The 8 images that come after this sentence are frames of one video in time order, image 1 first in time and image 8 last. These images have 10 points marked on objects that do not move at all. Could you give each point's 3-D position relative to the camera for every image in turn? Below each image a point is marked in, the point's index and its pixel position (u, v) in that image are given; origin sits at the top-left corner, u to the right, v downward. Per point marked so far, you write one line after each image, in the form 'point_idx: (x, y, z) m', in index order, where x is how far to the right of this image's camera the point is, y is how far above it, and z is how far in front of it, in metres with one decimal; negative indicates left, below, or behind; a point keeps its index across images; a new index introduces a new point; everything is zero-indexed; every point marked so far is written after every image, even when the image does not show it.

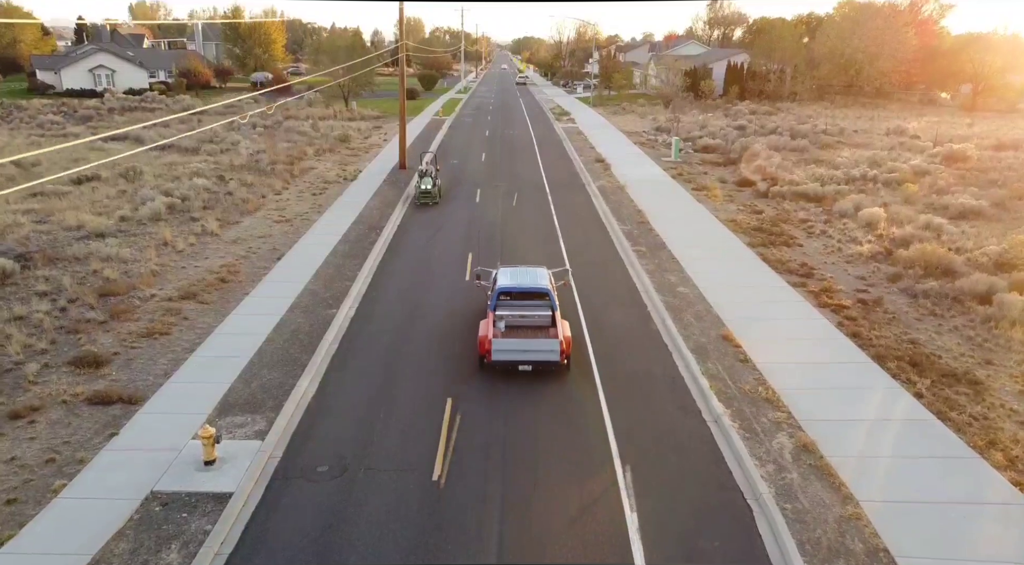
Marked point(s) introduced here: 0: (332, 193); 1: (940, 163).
0: (-4.2, +2.2, +17.3) m
1: (+9.5, +2.7, +16.4) m
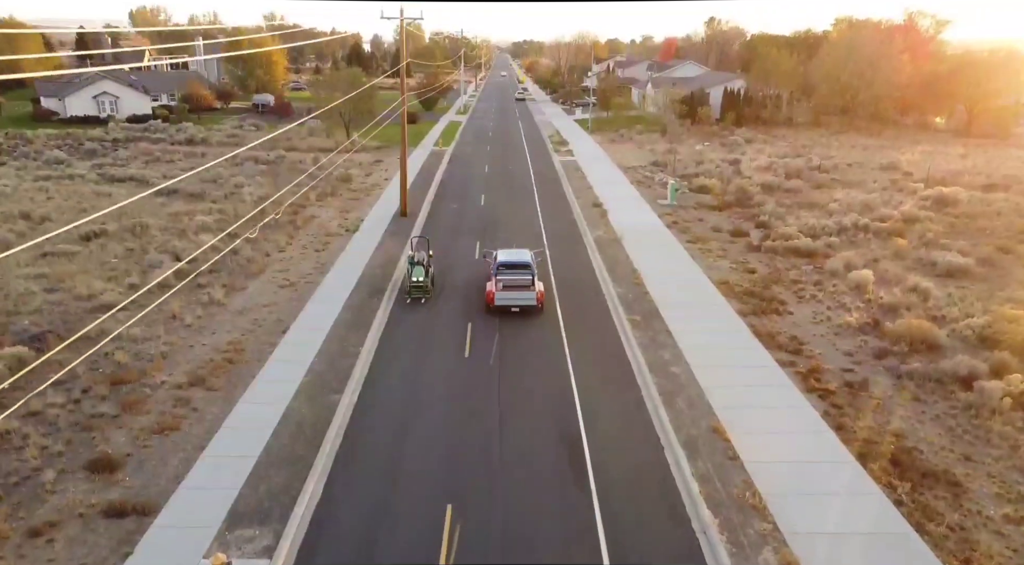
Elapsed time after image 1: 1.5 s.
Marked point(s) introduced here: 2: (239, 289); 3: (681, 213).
0: (-4.3, +0.9, +17.6) m
1: (+9.5, +1.7, +16.7) m
2: (-5.3, -0.1, +14.3) m
3: (+4.4, +1.8, +19.1) m
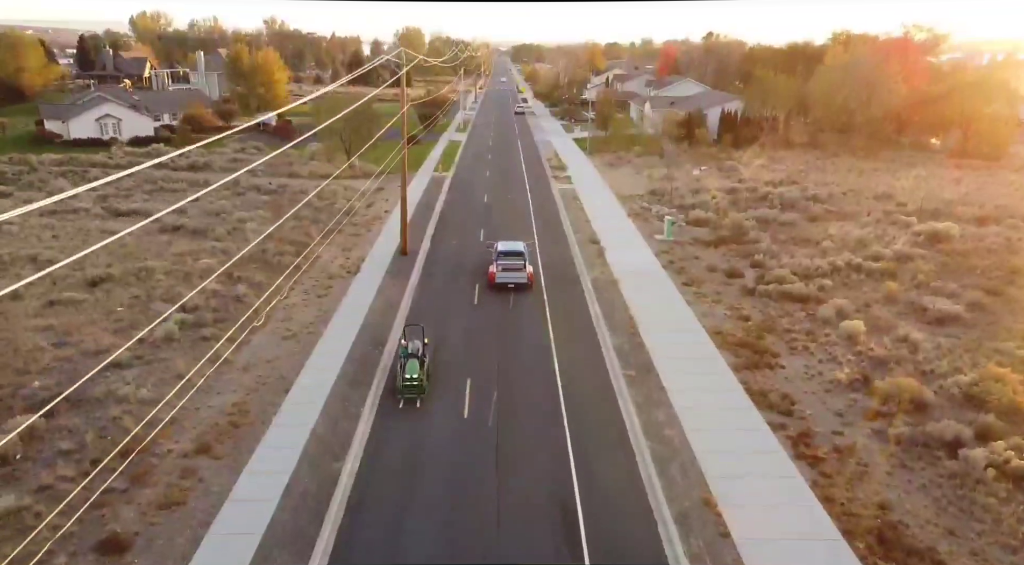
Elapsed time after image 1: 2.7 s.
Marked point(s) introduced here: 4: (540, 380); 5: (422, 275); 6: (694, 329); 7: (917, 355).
0: (-4.3, -0.2, +17.9) m
1: (+9.5, +0.8, +16.9) m
2: (-5.3, -1.1, +14.6) m
3: (+4.3, +0.9, +19.3) m
4: (+0.4, -1.5, +11.6) m
5: (-2.4, +0.3, +19.4) m
6: (+3.3, -0.8, +13.2) m
7: (+6.1, -1.1, +11.1) m
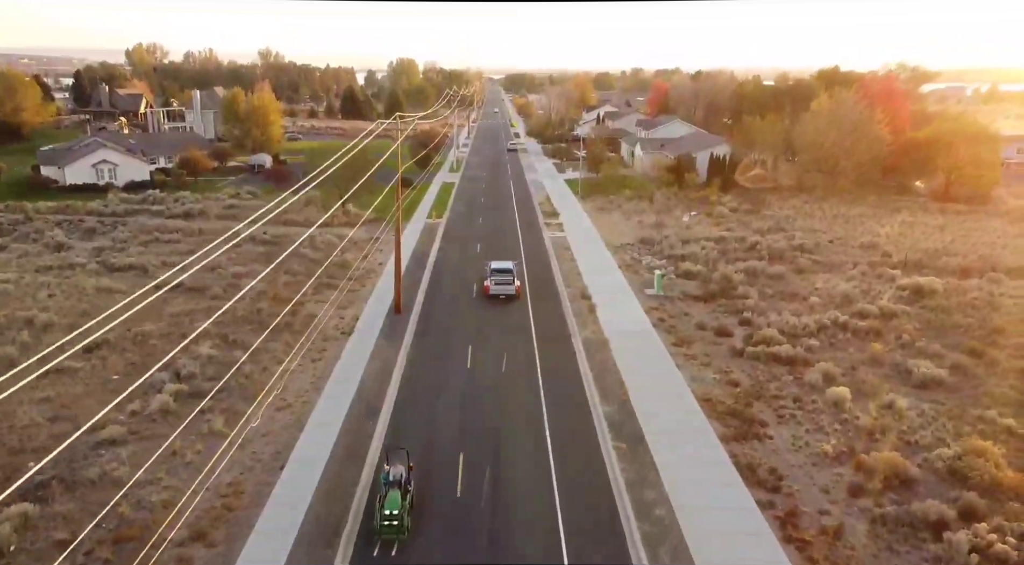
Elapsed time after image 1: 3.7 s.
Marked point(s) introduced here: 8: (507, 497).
0: (-4.5, -1.8, +18.0) m
1: (+9.3, -0.4, +17.2) m
2: (-5.5, -2.6, +14.7) m
3: (+4.1, -0.6, +19.6) m
4: (+0.3, -2.7, +11.7) m
5: (-2.6, -1.3, +19.6) m
6: (+3.1, -2.0, +13.3) m
7: (+6.0, -2.2, +11.3) m
8: (-0.1, -3.0, +10.3) m
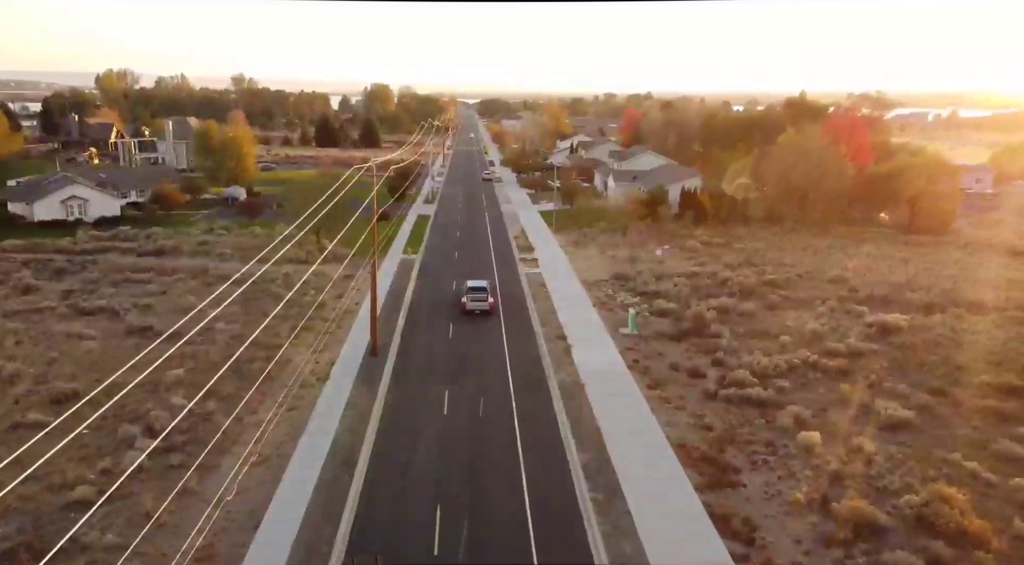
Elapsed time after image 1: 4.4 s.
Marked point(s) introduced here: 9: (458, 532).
0: (-5.0, -3.0, +17.9) m
1: (+8.7, -1.3, +17.6) m
2: (-5.9, -3.7, +14.5) m
3: (+3.5, -1.7, +19.8) m
4: (-0.1, -3.6, +11.7) m
5: (-3.2, -2.5, +19.6) m
6: (+2.7, -2.9, +13.5) m
7: (+5.6, -2.9, +11.5) m
8: (-0.4, -3.8, +10.3) m
9: (-0.8, -3.8, +10.9) m
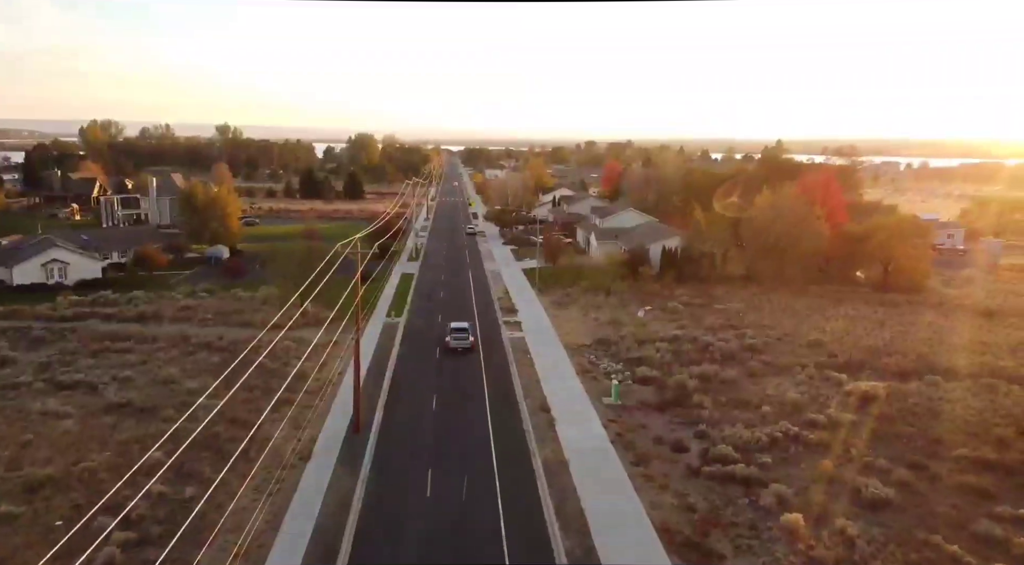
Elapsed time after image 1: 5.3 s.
0: (-5.4, -5.0, +17.7) m
1: (+8.3, -3.0, +17.7) m
2: (-6.2, -5.4, +14.2) m
3: (+3.0, -3.7, +19.8) m
4: (-0.3, -5.0, +11.5) m
5: (-3.6, -4.6, +19.4) m
6: (+2.4, -4.4, +13.4) m
7: (+5.3, -4.2, +11.5) m
8: (-0.6, -5.2, +10.1) m
9: (-1.0, -5.1, +10.7) m
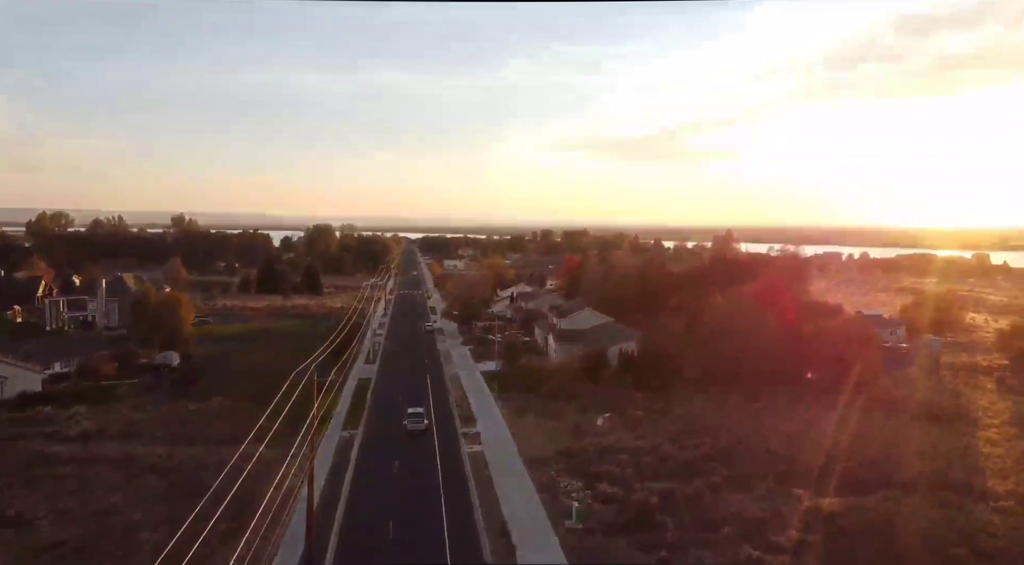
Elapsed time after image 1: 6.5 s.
0: (-6.3, -8.1, +16.6) m
1: (+7.3, -5.9, +17.7) m
2: (-6.9, -8.1, +13.1) m
3: (+2.0, -6.9, +19.4) m
4: (-0.9, -7.3, +10.8) m
5: (-4.6, -7.9, +18.5) m
6: (+1.7, -6.9, +12.9) m
7: (+4.7, -6.3, +11.2) m
8: (-1.1, -7.3, +9.4) m
9: (-1.6, -7.3, +9.9) m
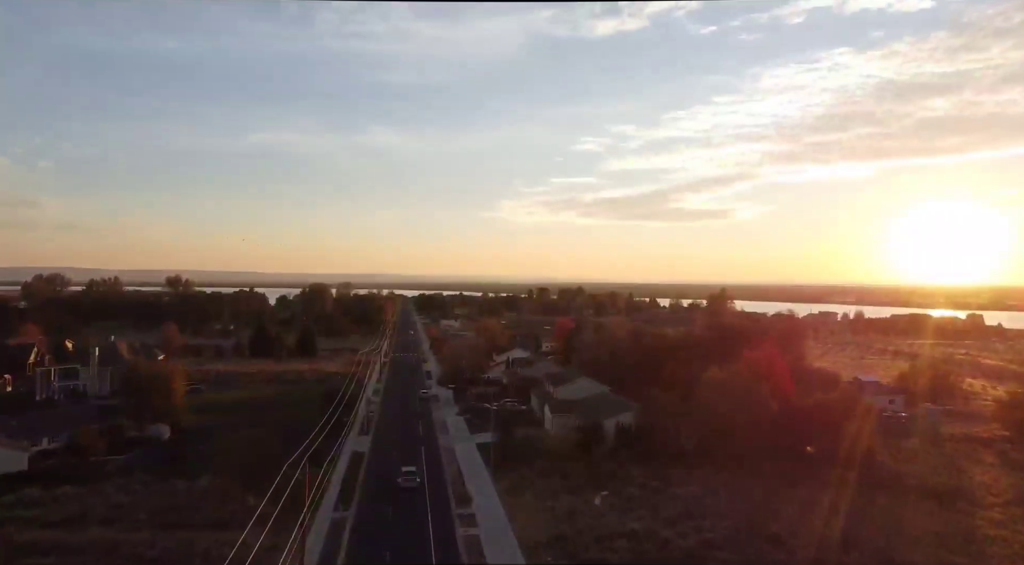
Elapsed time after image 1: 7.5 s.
0: (-6.4, -10.3, +15.7) m
1: (+7.1, -7.9, +17.1) m
2: (-7.0, -10.0, +12.2) m
3: (+1.8, -9.1, +18.6) m
4: (-1.0, -8.8, +10.0) m
5: (-4.7, -10.2, +17.6) m
6: (+1.6, -8.5, +12.2) m
7: (+4.6, -7.8, +10.5) m
8: (-1.2, -8.7, +8.6) m
9: (-1.6, -8.8, +9.1) m
